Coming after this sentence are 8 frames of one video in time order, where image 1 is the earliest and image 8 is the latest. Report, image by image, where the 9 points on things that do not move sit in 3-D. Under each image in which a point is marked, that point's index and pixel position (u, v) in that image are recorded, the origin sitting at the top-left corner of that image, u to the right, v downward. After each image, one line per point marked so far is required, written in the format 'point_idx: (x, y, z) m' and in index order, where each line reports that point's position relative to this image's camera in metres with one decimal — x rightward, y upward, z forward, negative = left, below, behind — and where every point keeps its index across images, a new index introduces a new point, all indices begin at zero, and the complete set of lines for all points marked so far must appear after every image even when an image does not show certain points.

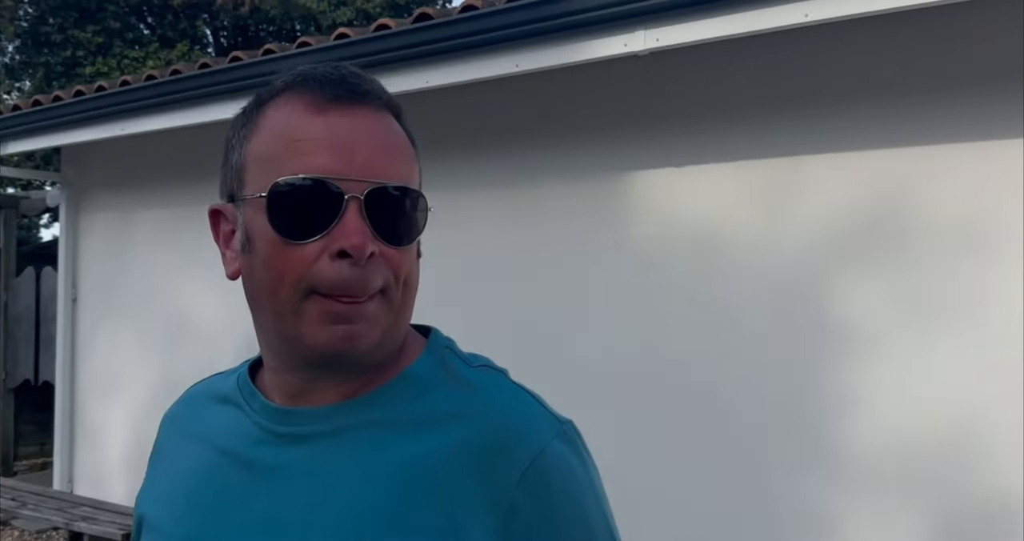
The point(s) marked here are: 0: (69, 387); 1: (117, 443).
0: (-4.2, -1.1, +7.8) m
1: (-3.6, -1.6, +7.5) m
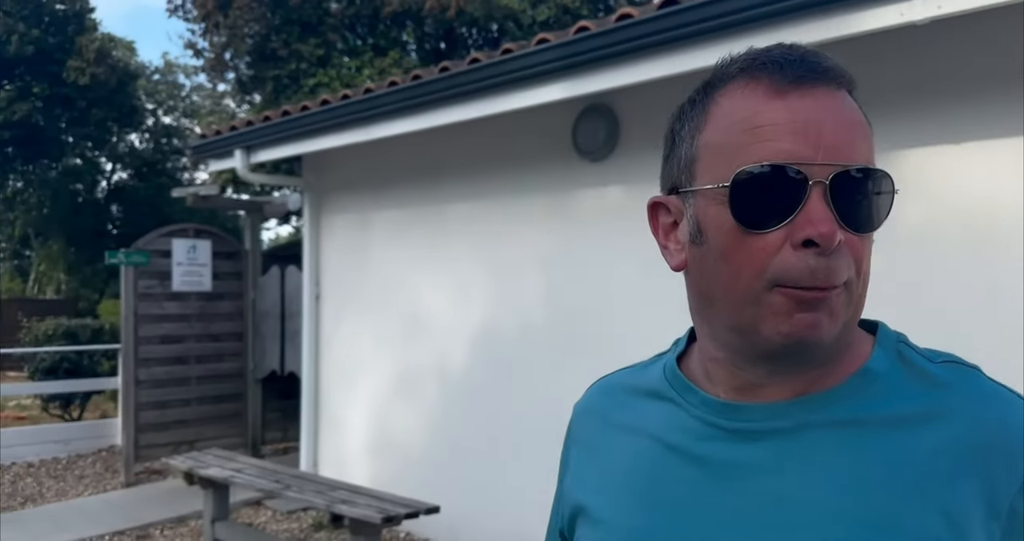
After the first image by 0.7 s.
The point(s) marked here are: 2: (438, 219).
0: (-2.1, -1.1, +8.4) m
1: (-1.5, -1.6, +7.9) m
2: (-0.7, +0.5, +7.2) m
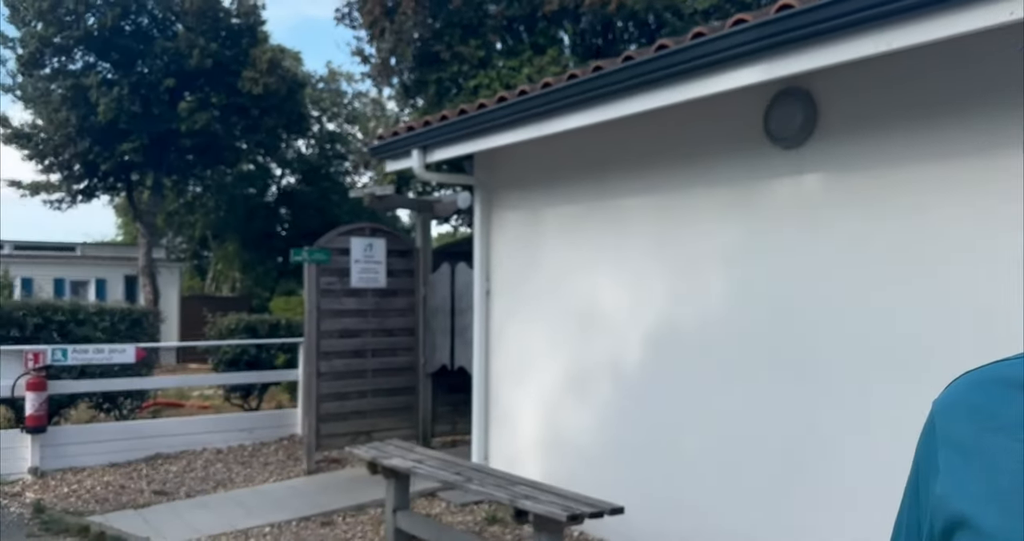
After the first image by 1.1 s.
0: (-0.3, -1.1, +8.4) m
1: (+0.2, -1.5, +7.9) m
2: (+0.9, +0.5, +7.1) m
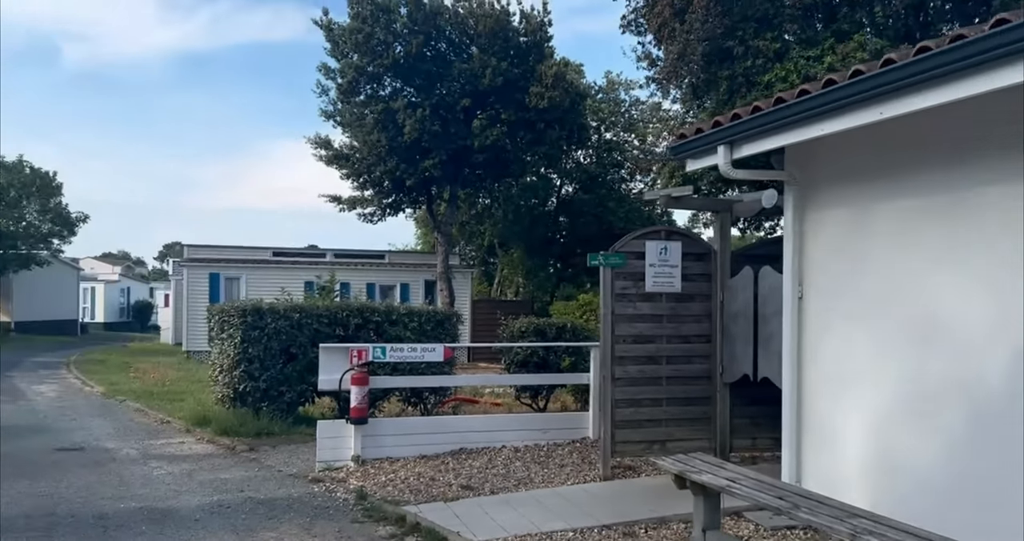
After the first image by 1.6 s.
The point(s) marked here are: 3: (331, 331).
0: (+2.7, -1.1, +7.8) m
1: (+3.0, -1.6, +7.1) m
2: (+3.4, +0.5, +6.1) m
3: (-3.0, -1.0, +13.3) m
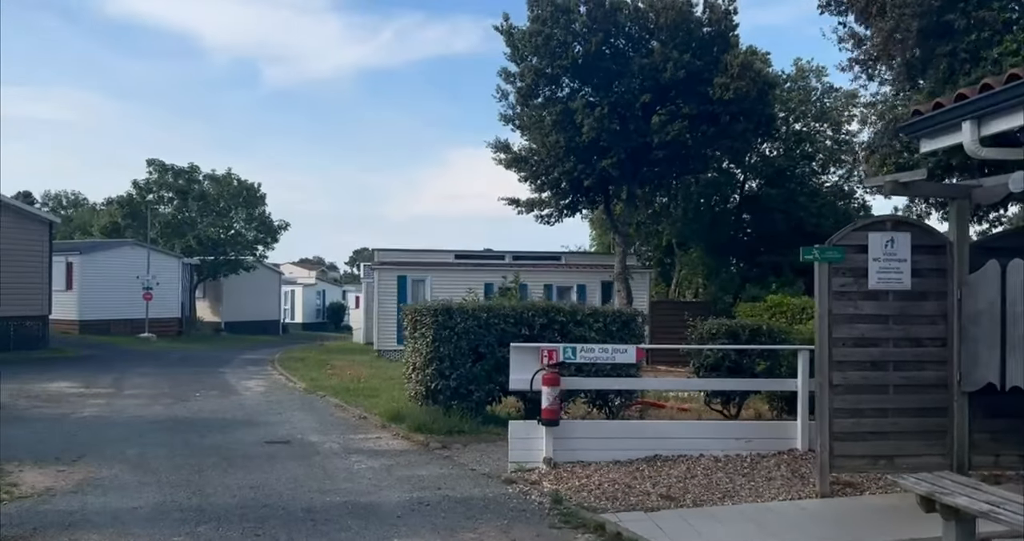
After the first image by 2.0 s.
0: (+4.5, -1.1, +6.6) m
1: (+4.6, -1.5, +5.9) m
2: (+4.8, +0.6, +4.9) m
3: (+0.1, -1.0, +13.3) m
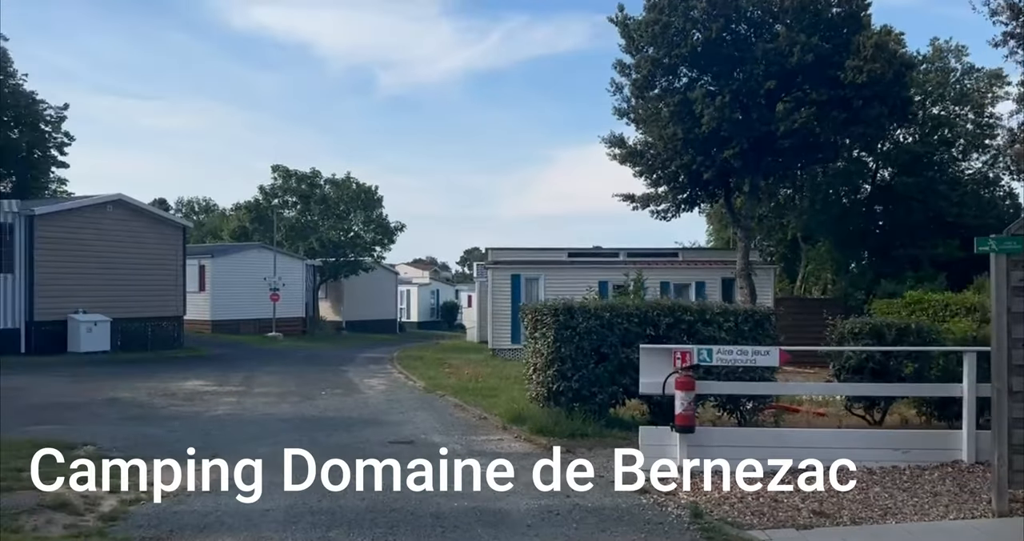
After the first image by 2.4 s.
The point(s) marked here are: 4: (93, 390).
0: (+5.5, -1.0, +5.5) m
1: (+5.5, -1.4, +4.8) m
2: (+5.5, +0.6, +3.7) m
3: (+2.0, -0.9, +12.7) m
4: (-8.7, -2.5, +17.0) m
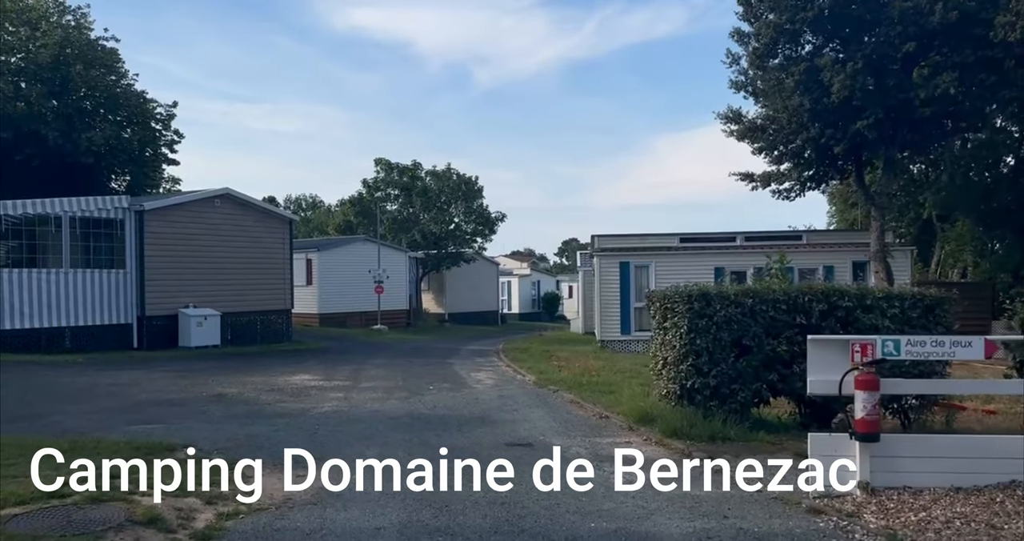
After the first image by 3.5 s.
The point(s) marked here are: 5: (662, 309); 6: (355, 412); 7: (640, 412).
0: (+6.4, -0.7, +3.6) m
1: (+6.3, -1.2, +2.9) m
2: (+6.1, +0.9, +1.8) m
3: (+3.8, -0.7, +11.1) m
4: (-6.3, -2.3, +16.6) m
5: (+2.2, -0.6, +11.6) m
6: (-2.7, -2.4, +13.7) m
7: (+1.9, -2.1, +12.2) m
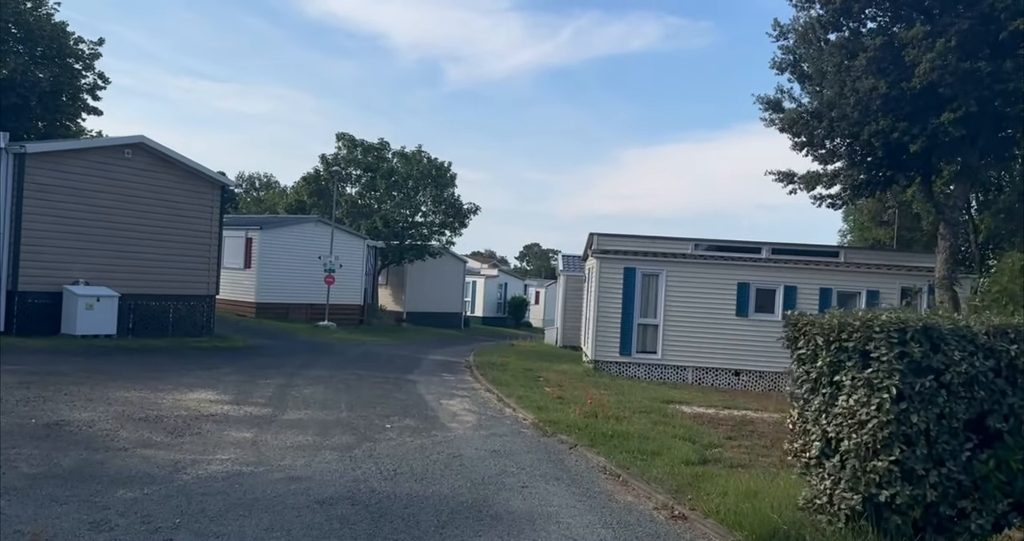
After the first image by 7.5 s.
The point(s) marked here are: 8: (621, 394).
0: (+7.1, -1.1, -1.4) m
1: (+7.1, -1.5, -2.1) m
2: (+7.1, +0.5, -3.2) m
3: (+4.2, -0.8, +6.0) m
4: (-6.4, -1.8, +11.0) m
5: (+2.5, -0.6, +6.5) m
6: (-2.6, -2.1, +8.3) m
7: (+2.1, -2.2, +7.0) m
8: (+2.4, -2.7, +17.4) m
